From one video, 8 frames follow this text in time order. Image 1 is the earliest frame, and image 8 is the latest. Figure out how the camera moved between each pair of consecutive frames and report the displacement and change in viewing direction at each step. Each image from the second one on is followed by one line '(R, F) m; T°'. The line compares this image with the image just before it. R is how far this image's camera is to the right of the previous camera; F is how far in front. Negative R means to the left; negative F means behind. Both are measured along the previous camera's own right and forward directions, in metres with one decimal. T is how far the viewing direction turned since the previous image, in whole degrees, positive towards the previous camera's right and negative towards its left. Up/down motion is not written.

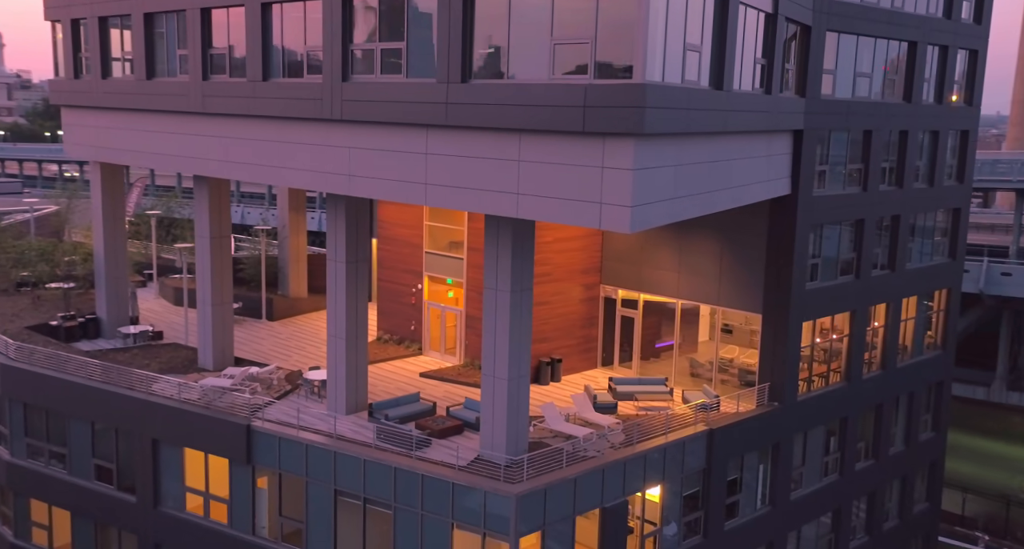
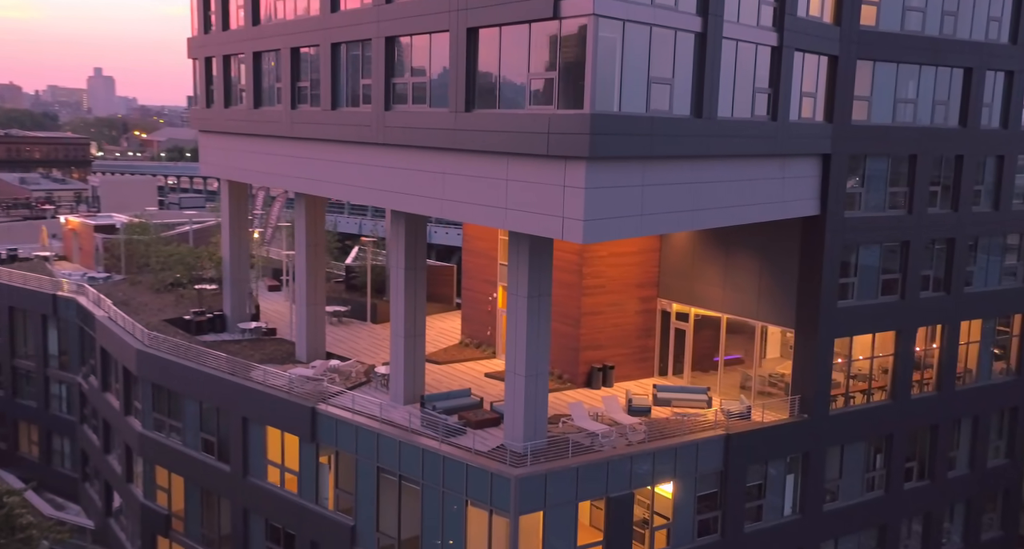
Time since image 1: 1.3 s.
(+4.3, -2.3) m; -11°
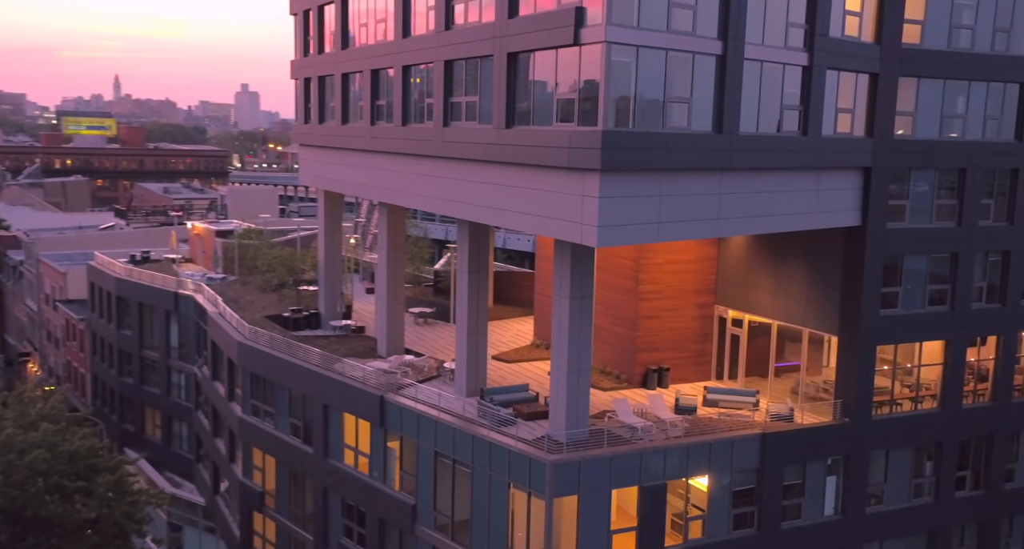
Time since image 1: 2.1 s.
(+2.3, -2.1) m; -8°
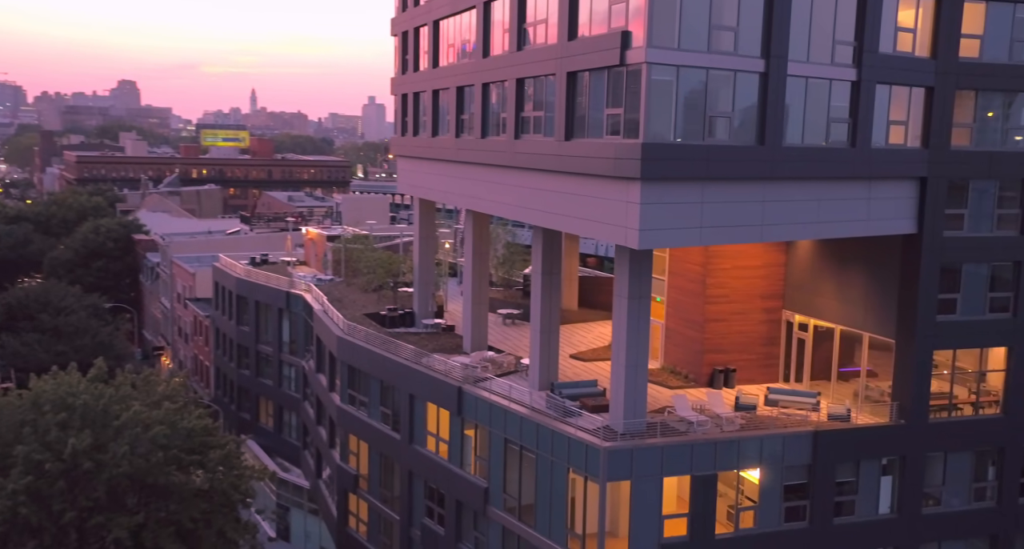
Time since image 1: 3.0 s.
(+1.7, -2.2) m; -7°
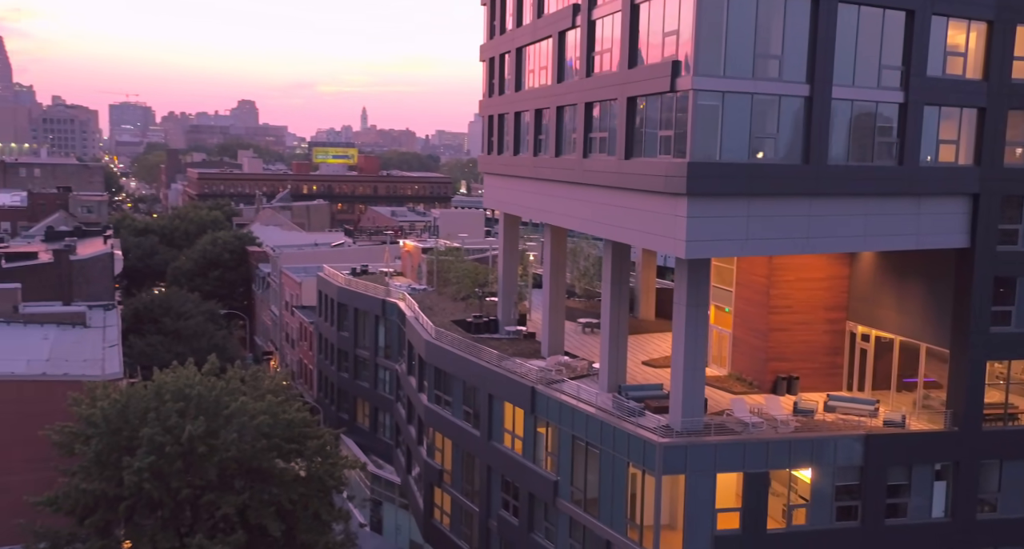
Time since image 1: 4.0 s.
(+1.2, -2.6) m; -6°
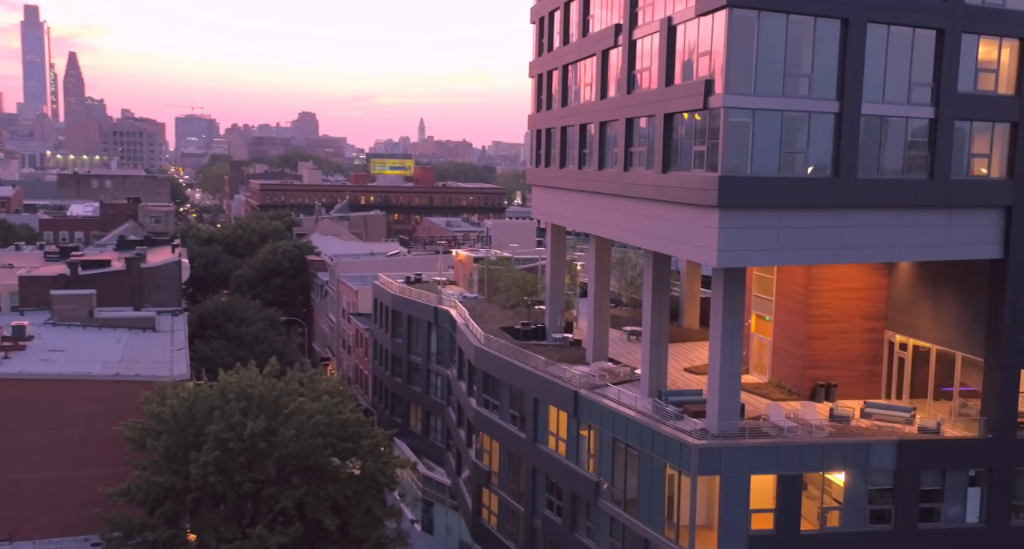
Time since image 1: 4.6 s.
(+0.4, -1.6) m; -3°
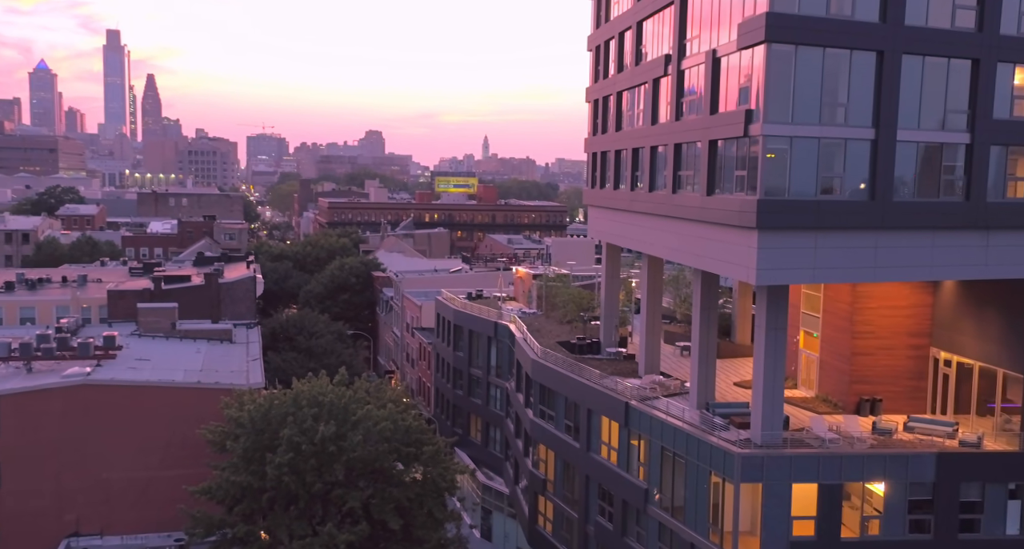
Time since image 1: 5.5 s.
(+0.4, -2.1) m; -4°
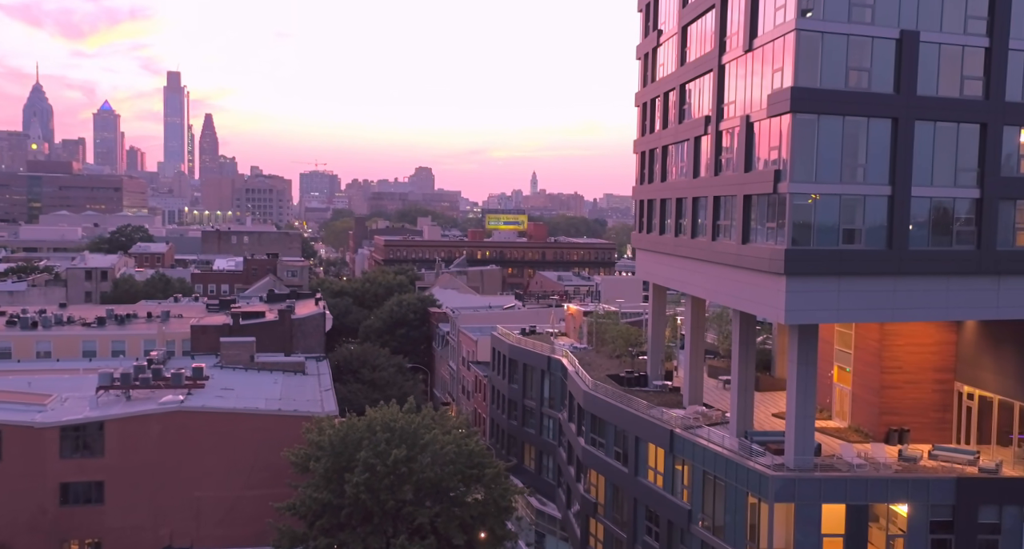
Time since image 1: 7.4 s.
(-0.3, -4.2) m; -3°
